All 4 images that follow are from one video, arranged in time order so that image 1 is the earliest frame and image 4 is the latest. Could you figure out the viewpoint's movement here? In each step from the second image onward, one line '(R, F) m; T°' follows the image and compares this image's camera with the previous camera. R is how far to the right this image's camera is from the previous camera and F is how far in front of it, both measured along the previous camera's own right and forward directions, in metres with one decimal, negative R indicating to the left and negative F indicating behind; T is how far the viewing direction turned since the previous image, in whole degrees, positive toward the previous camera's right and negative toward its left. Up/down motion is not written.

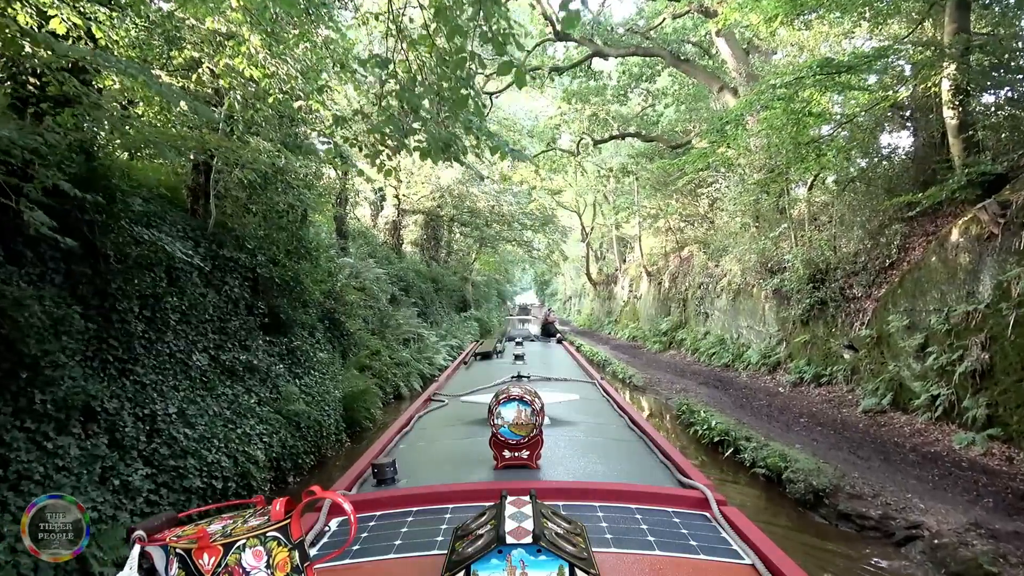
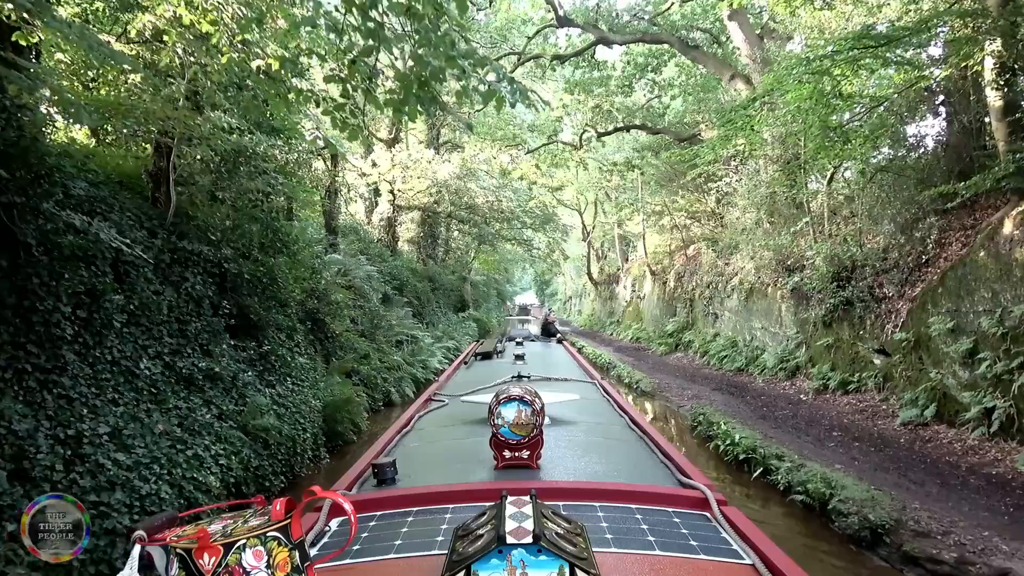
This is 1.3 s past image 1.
(0.0, +0.8) m; 0°
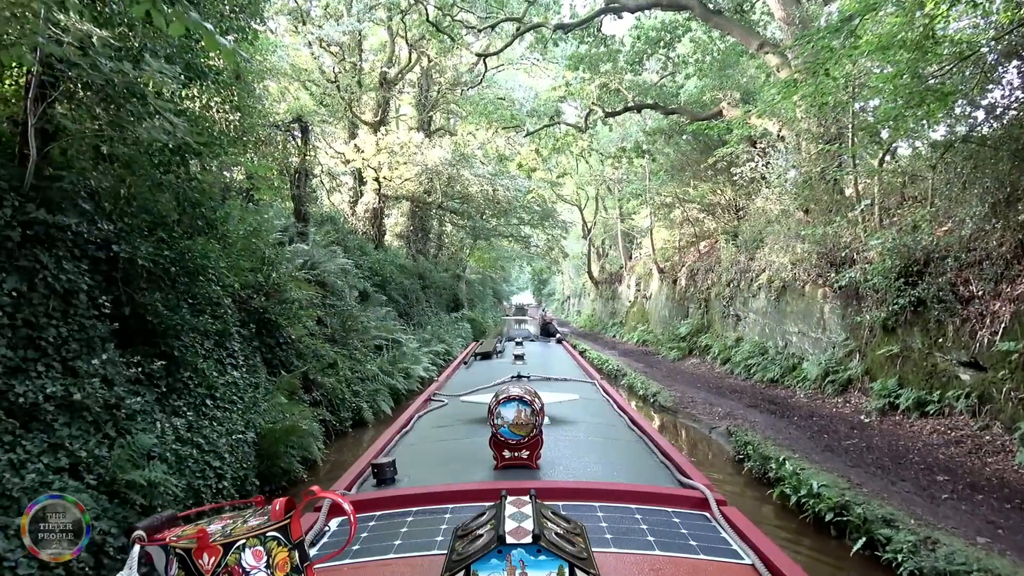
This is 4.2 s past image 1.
(0.0, +1.7) m; 0°
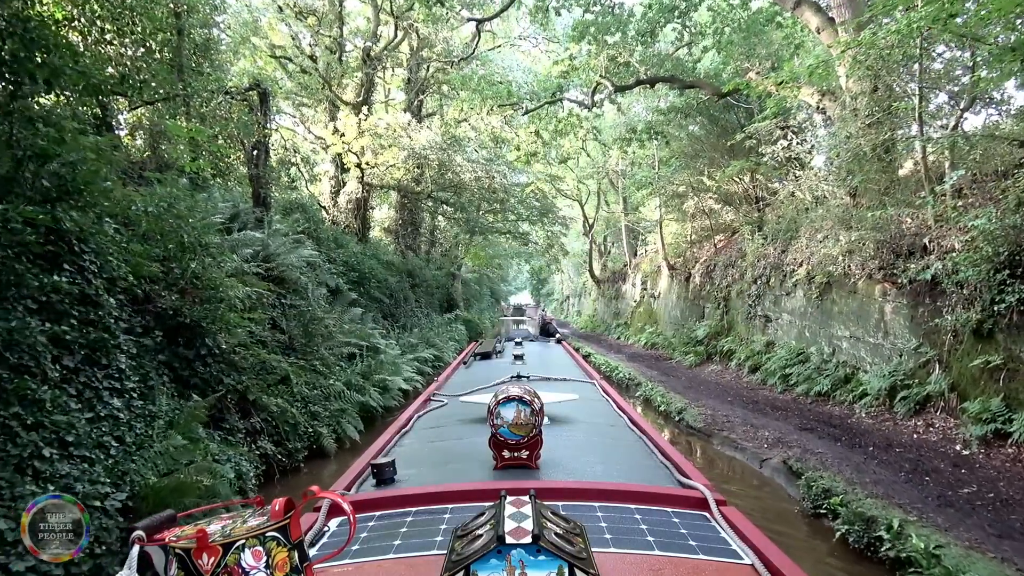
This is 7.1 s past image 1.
(0.0, +1.7) m; 0°
